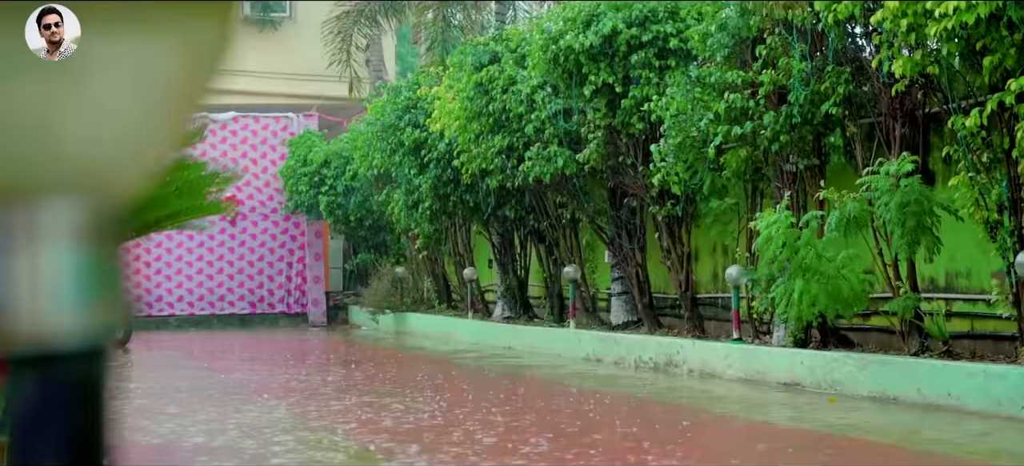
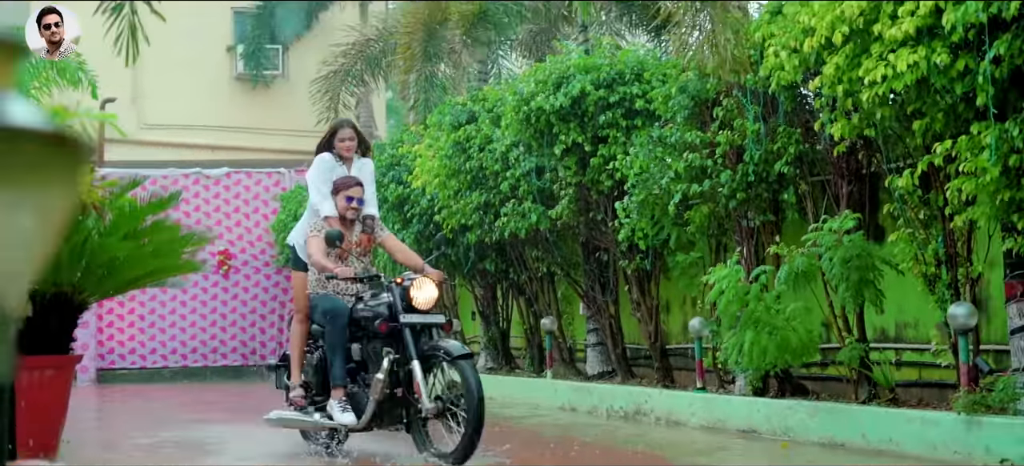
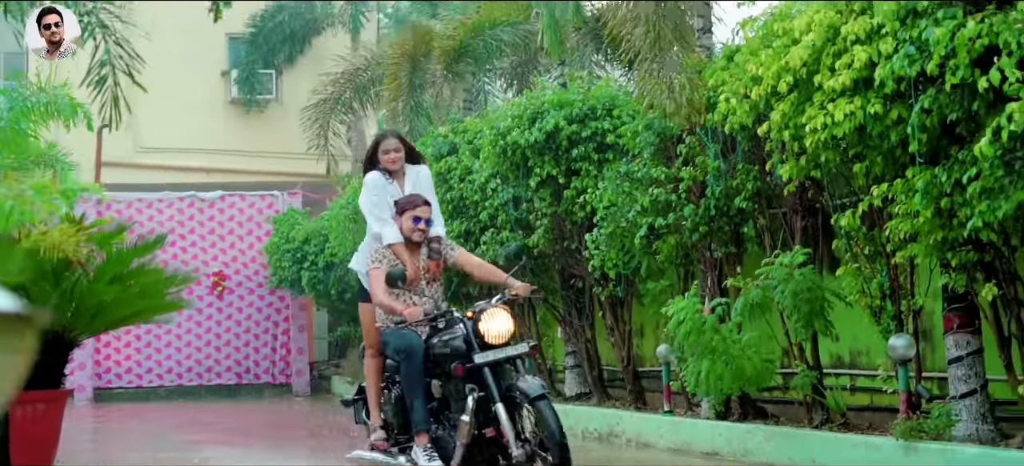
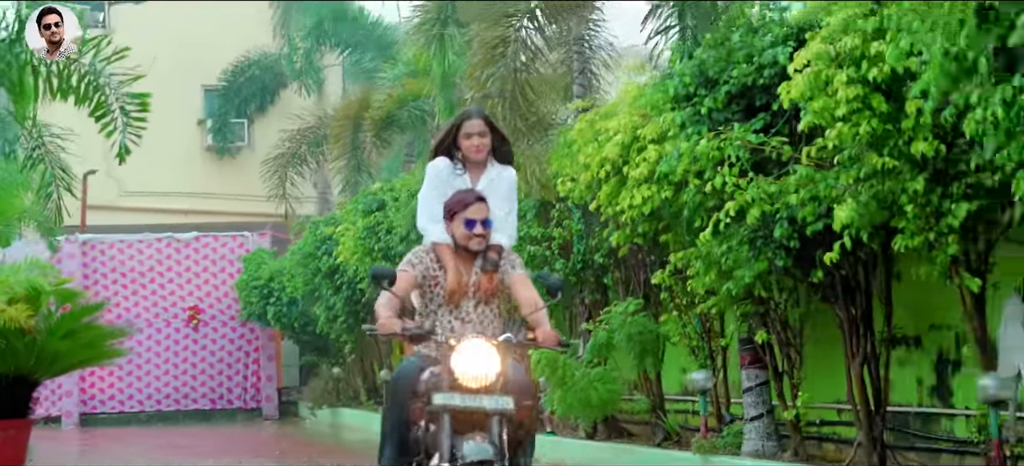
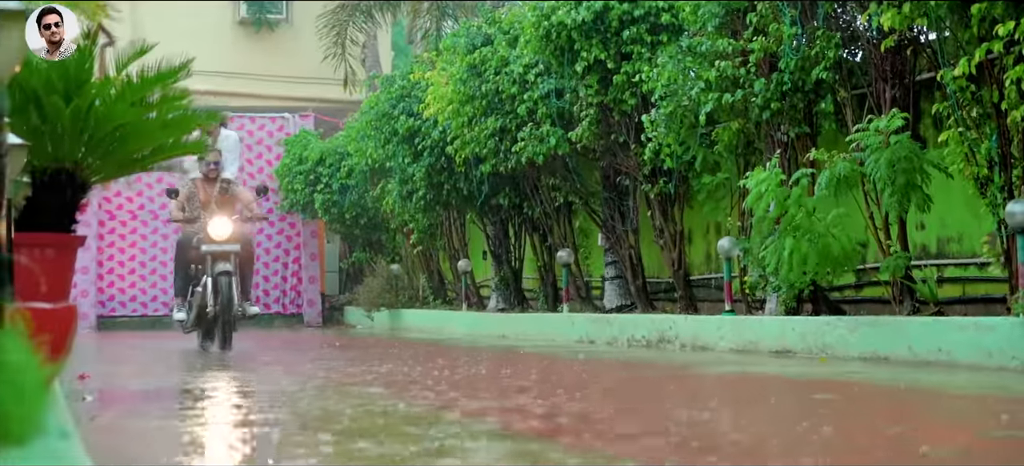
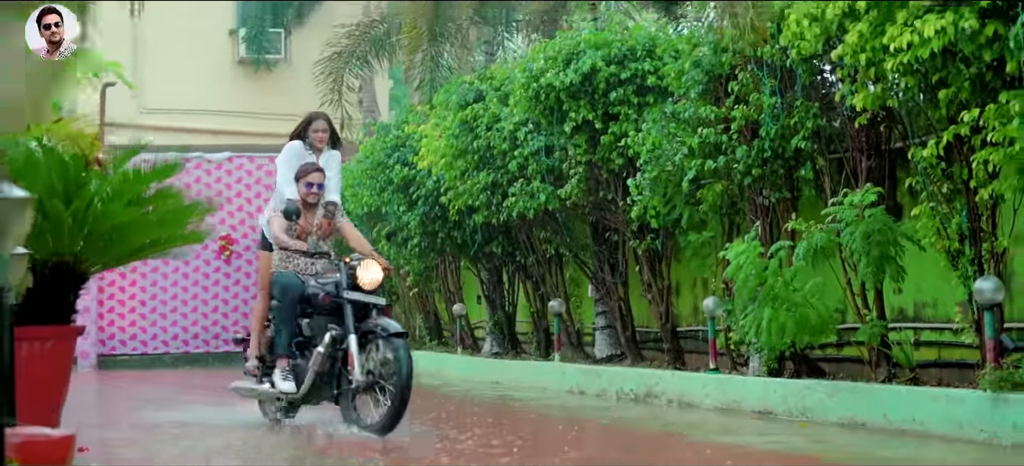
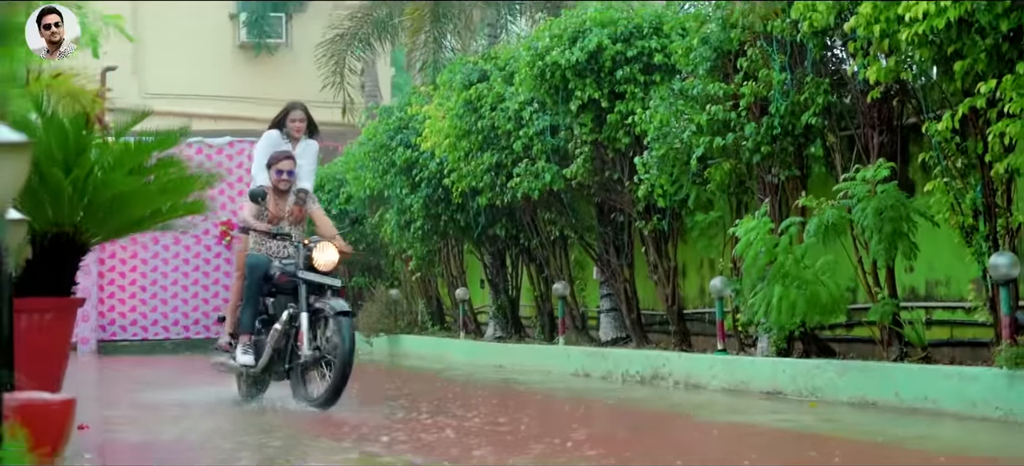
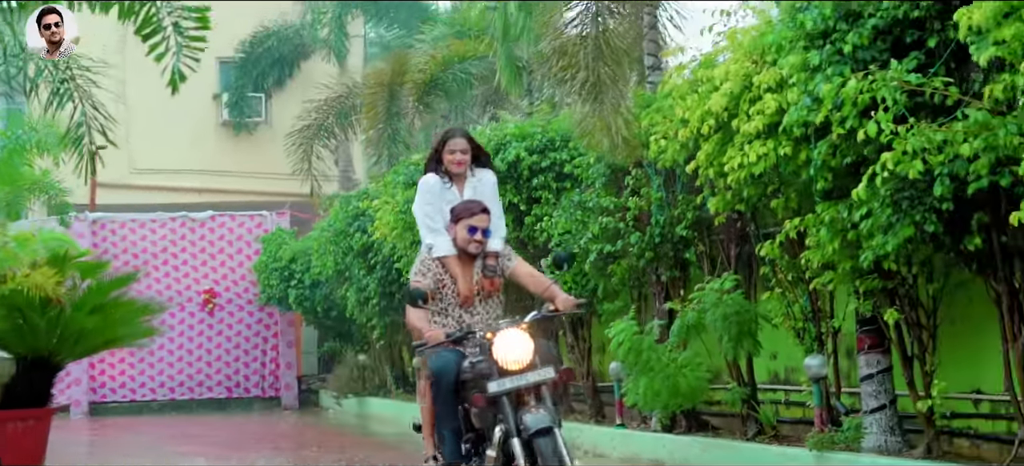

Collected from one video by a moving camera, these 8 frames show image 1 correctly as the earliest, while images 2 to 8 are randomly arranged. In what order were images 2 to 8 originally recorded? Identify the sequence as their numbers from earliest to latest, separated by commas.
5, 7, 6, 2, 3, 8, 4
